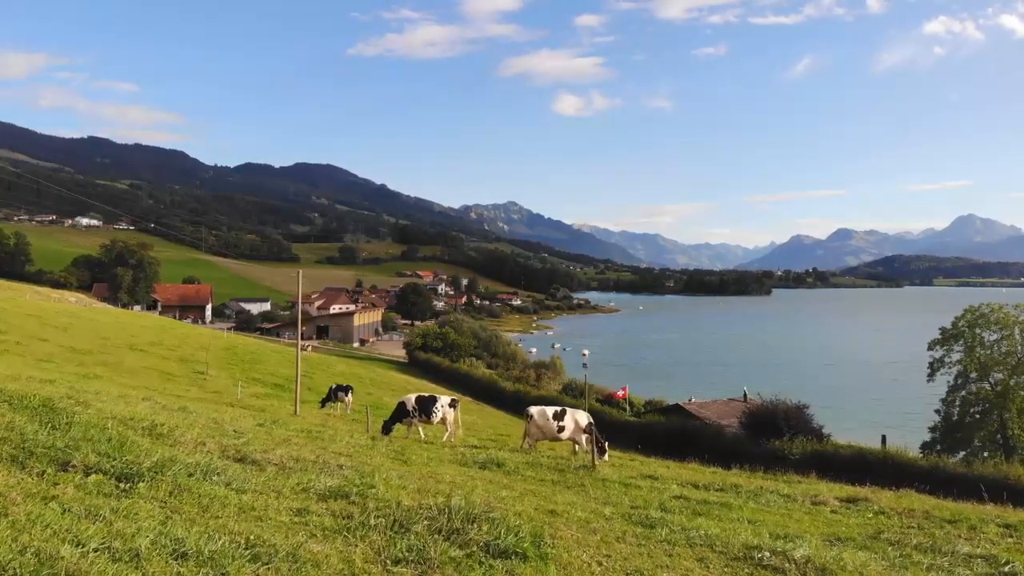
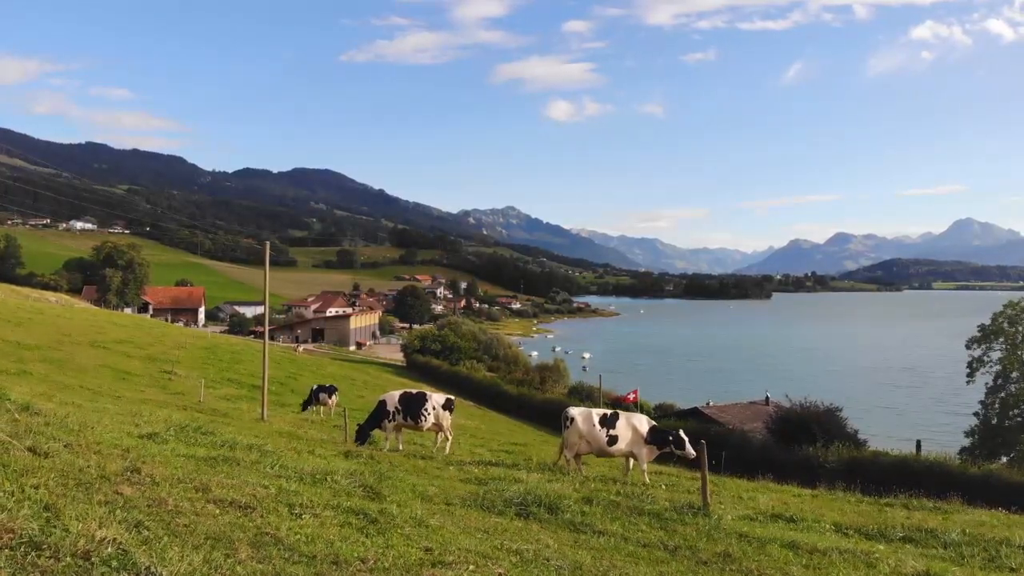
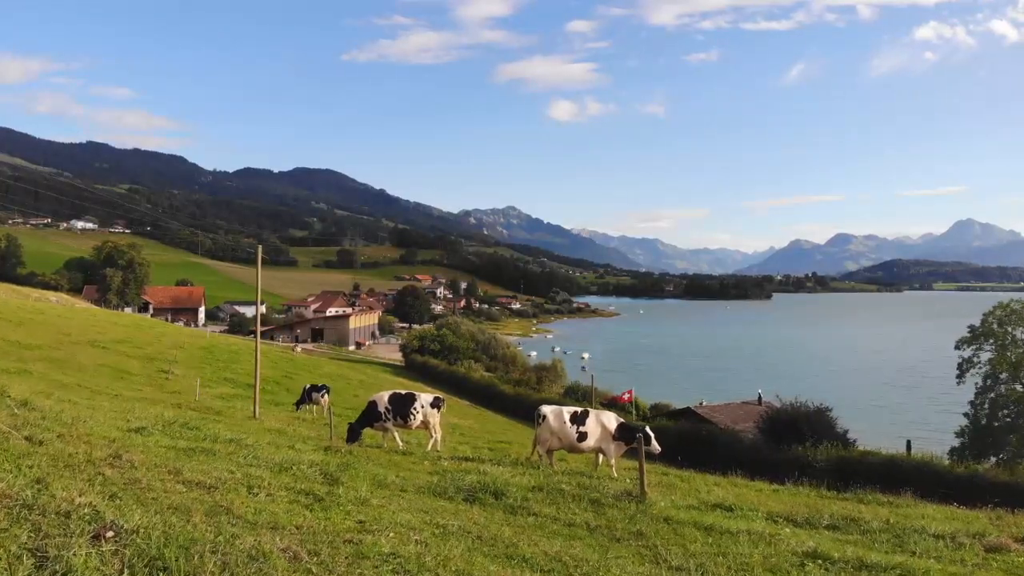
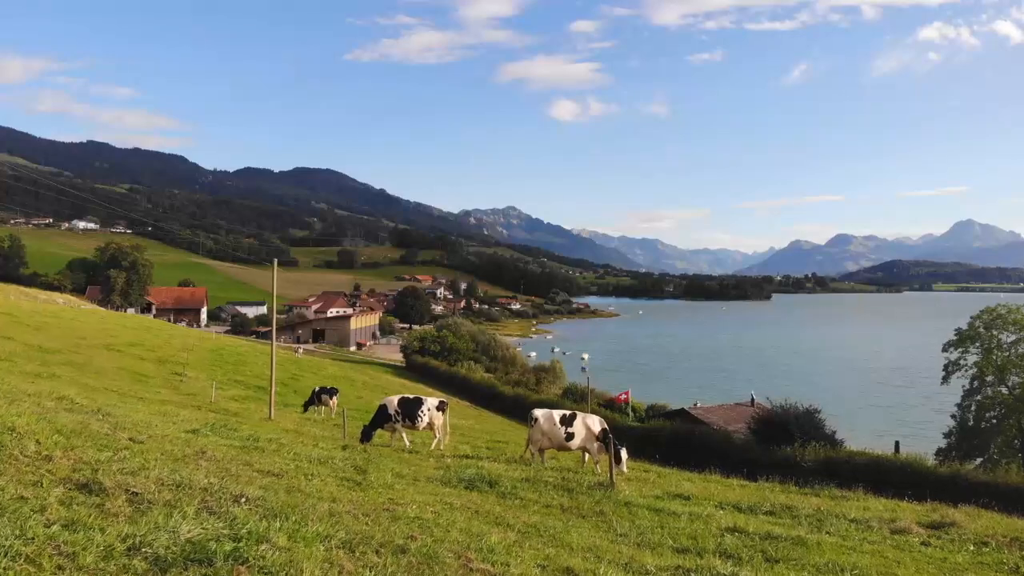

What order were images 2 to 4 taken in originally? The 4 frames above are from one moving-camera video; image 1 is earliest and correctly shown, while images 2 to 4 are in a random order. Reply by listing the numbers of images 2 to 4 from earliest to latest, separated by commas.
4, 3, 2
